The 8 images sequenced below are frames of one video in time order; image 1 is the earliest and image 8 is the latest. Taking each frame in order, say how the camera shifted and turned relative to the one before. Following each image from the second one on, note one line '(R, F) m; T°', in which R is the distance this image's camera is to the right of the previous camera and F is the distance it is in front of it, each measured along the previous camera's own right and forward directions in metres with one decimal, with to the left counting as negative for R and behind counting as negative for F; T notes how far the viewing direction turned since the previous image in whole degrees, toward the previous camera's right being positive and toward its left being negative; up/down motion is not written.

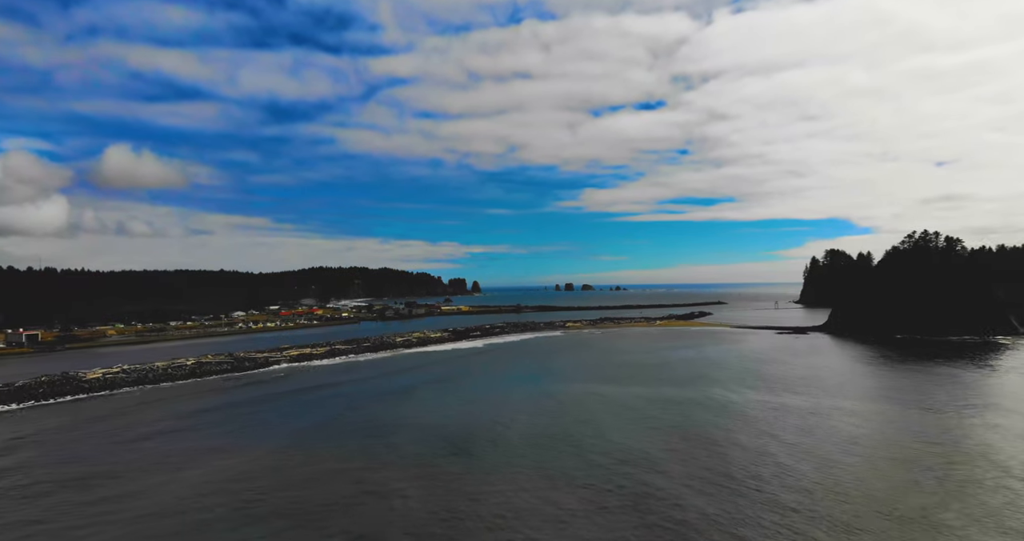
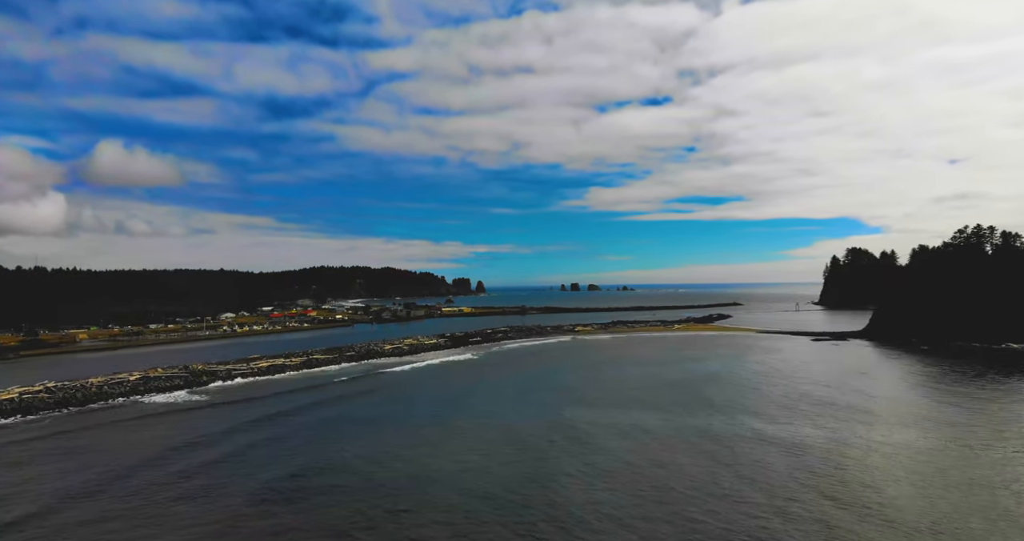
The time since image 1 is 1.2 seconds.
(+0.1, +5.1) m; -1°
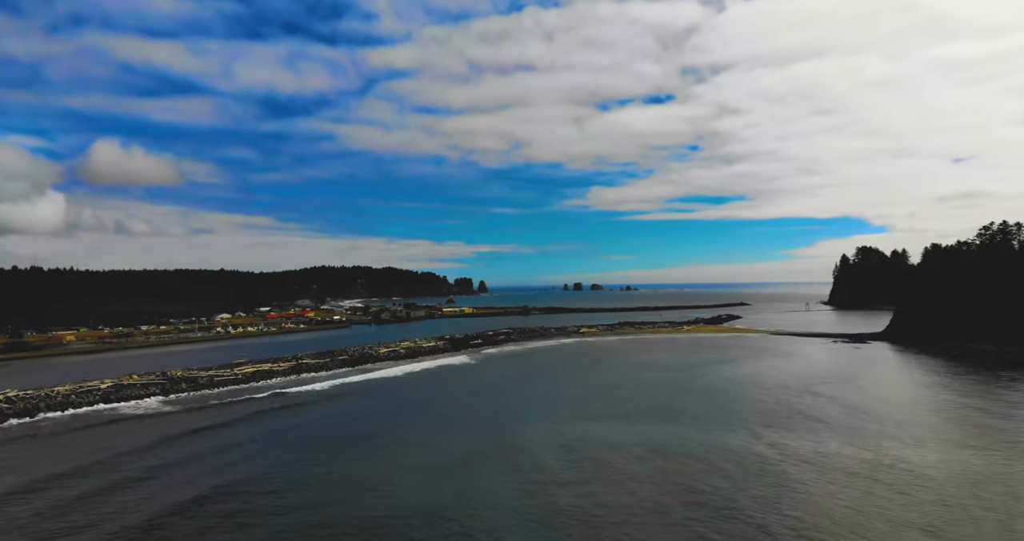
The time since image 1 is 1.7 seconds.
(-0.1, +2.1) m; 0°
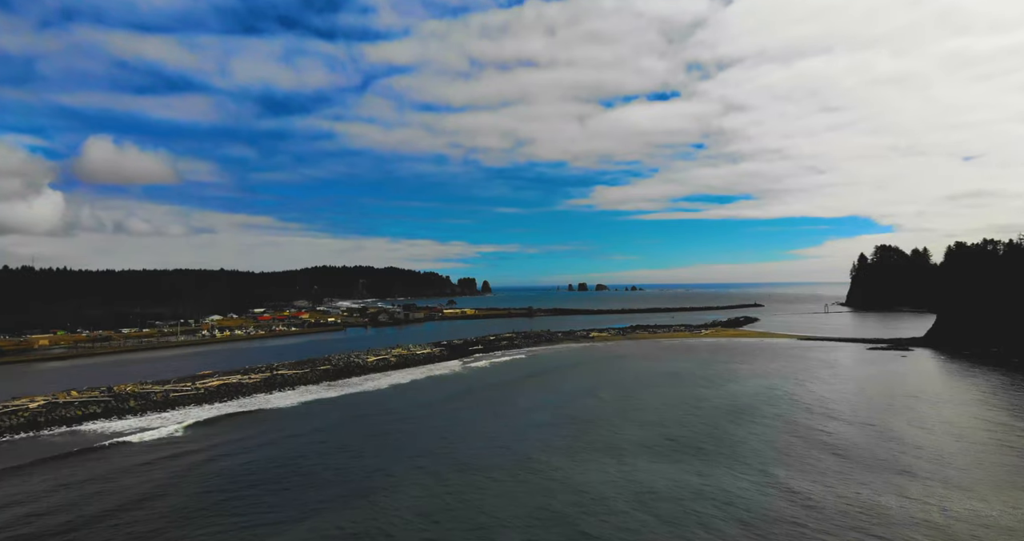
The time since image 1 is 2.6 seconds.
(0.0, +3.9) m; 0°
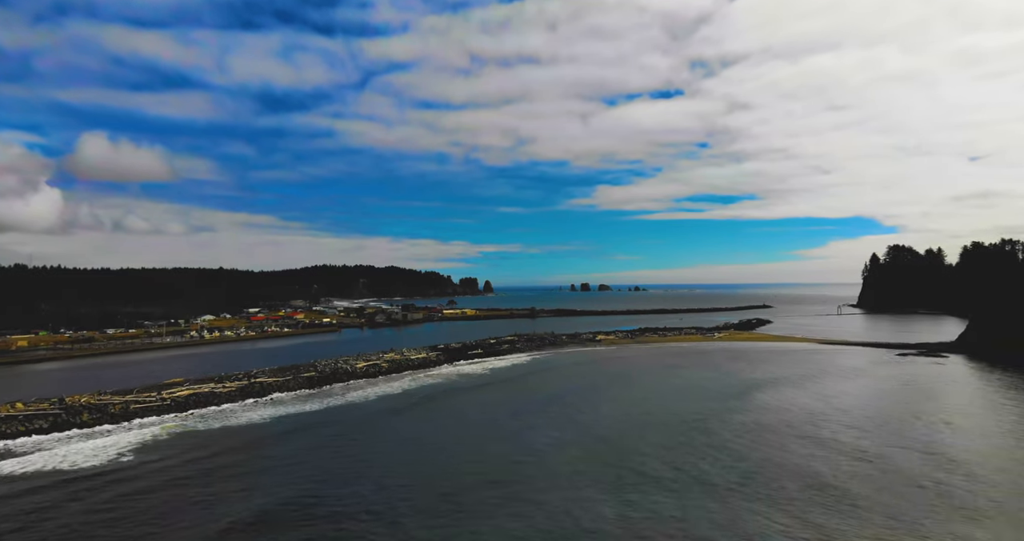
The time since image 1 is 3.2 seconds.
(0.0, +2.6) m; 0°
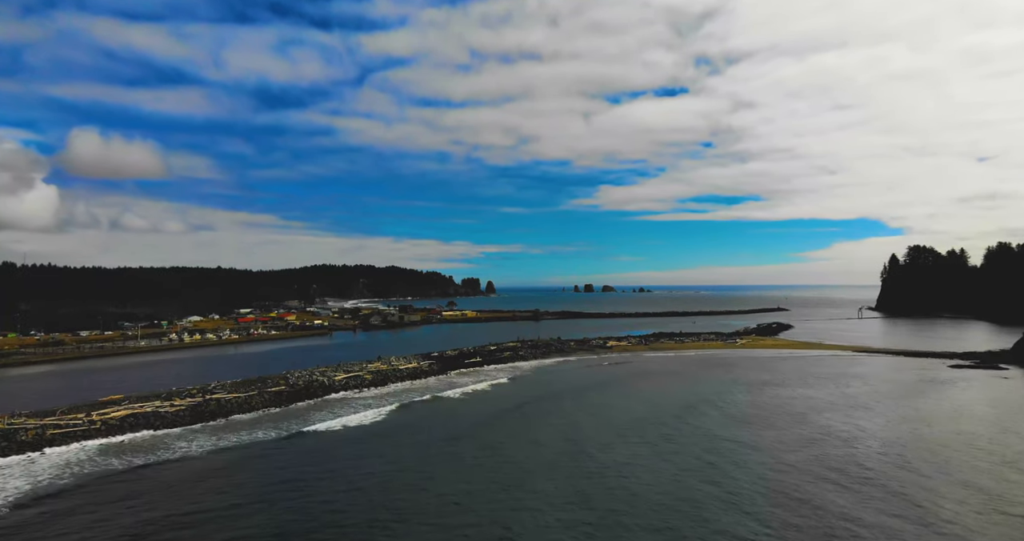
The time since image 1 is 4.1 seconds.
(-0.1, +4.0) m; 0°
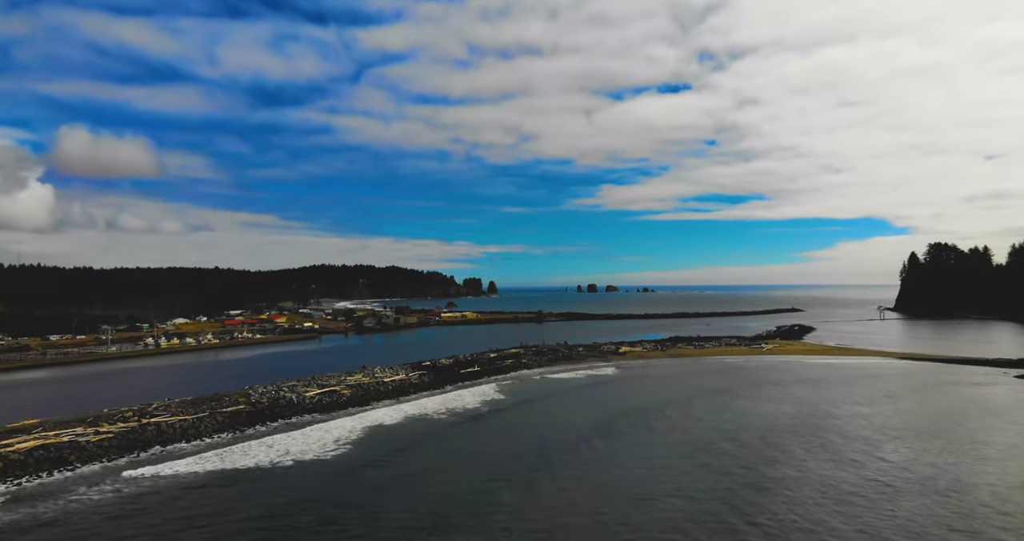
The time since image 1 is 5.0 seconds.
(0.0, +3.9) m; 0°
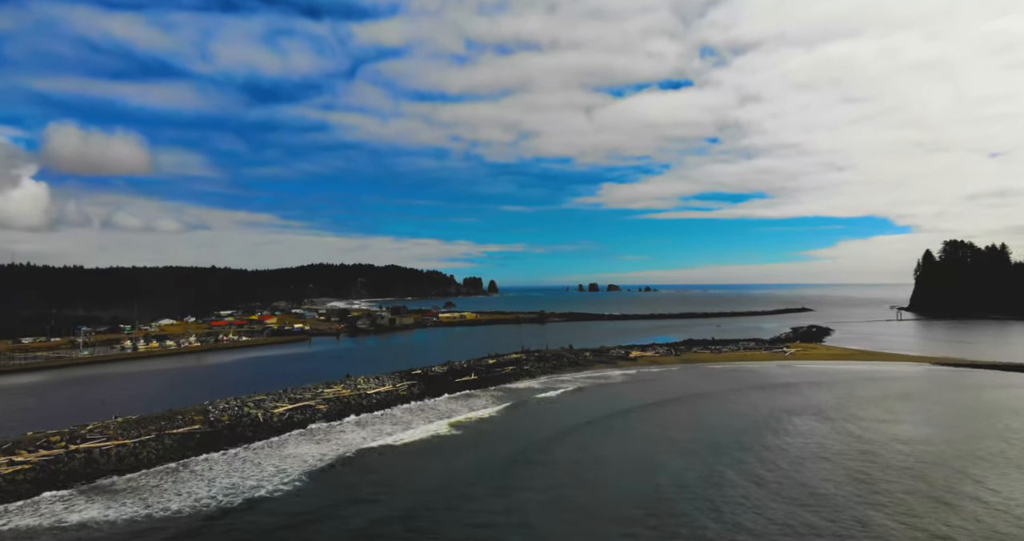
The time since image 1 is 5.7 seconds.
(0.0, +3.0) m; 0°
